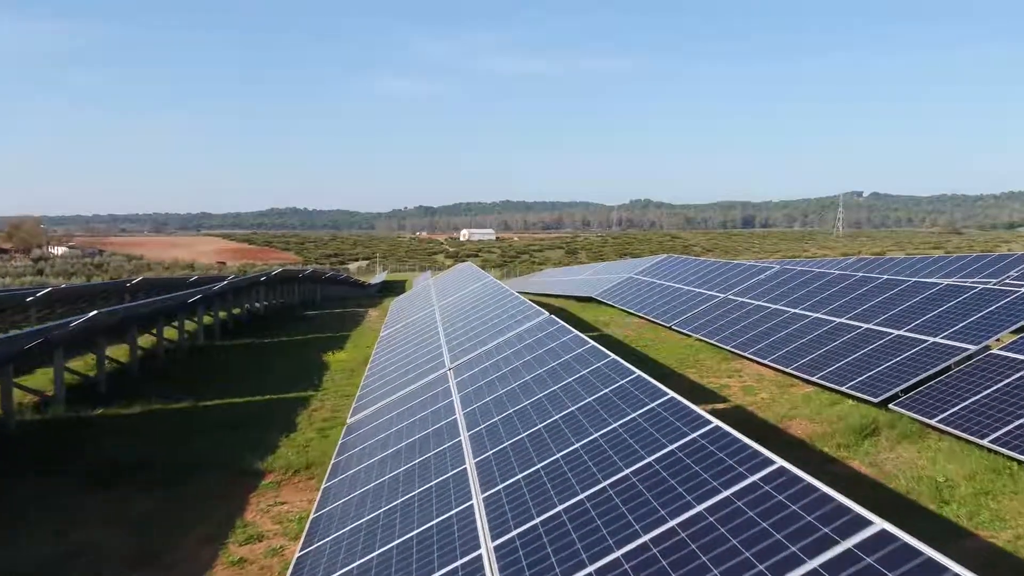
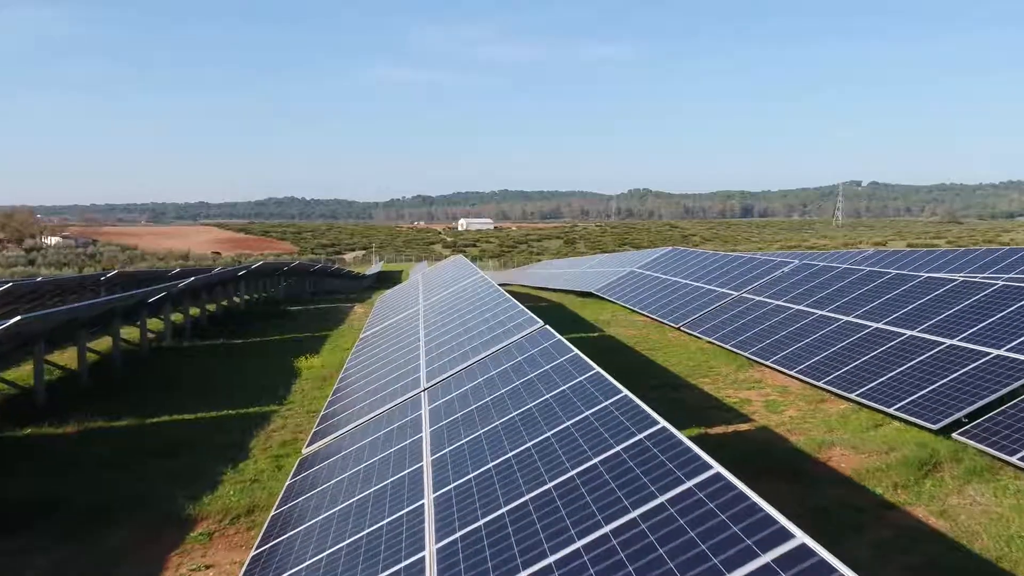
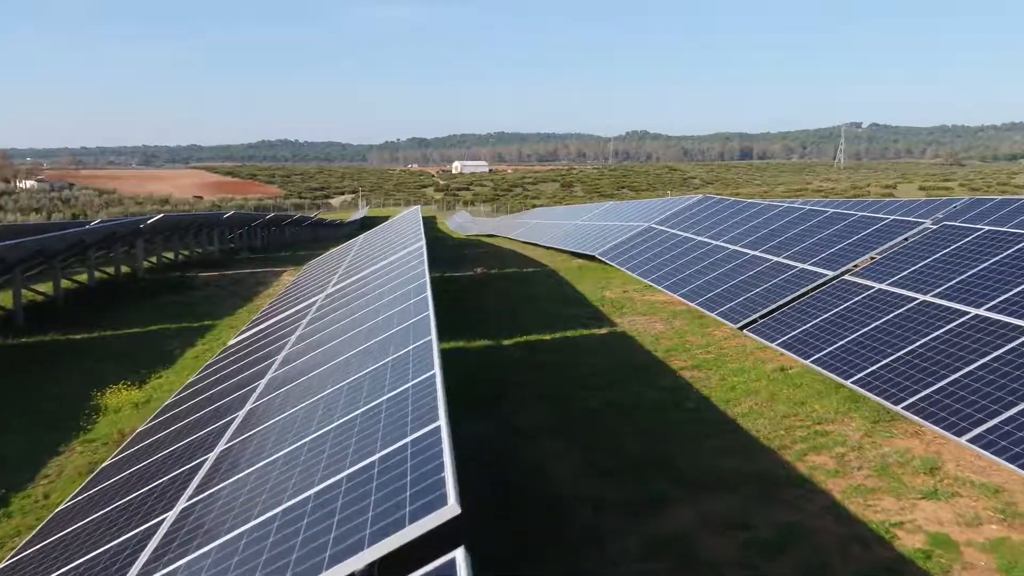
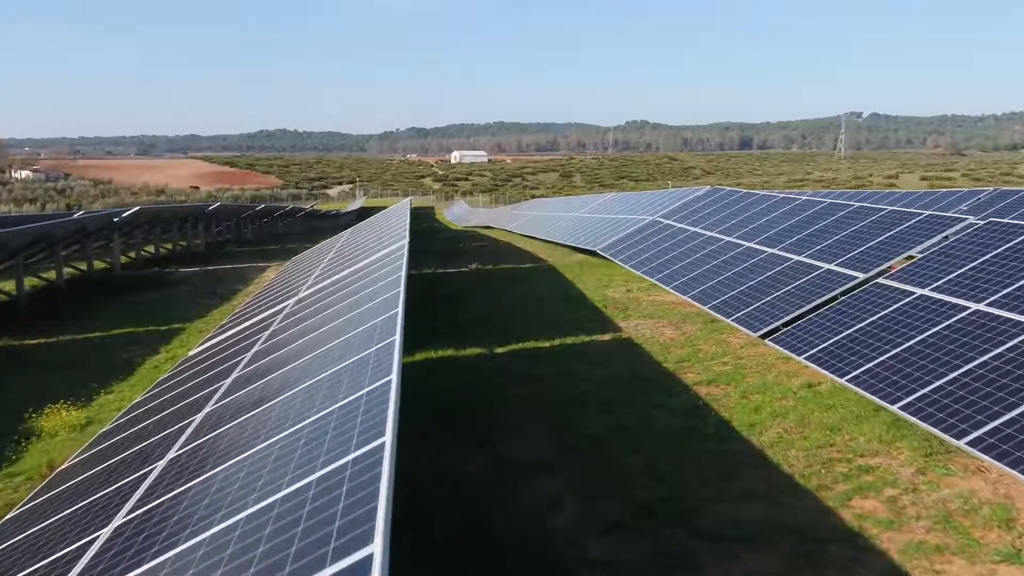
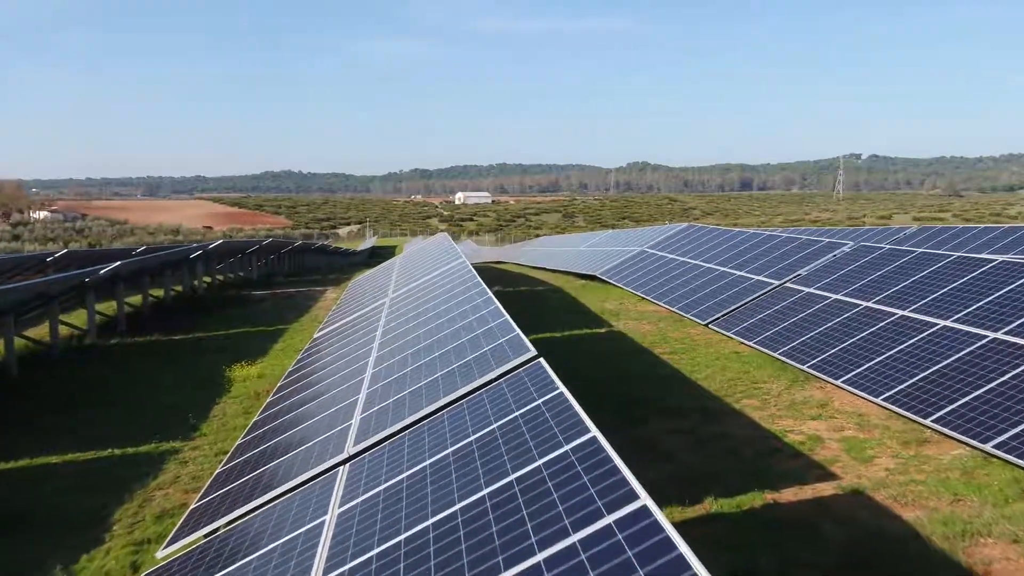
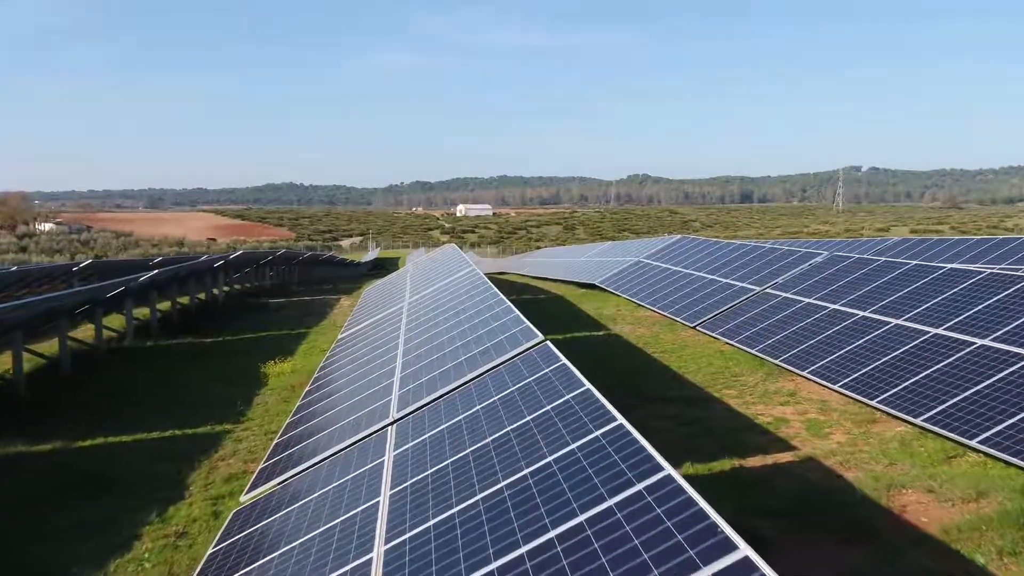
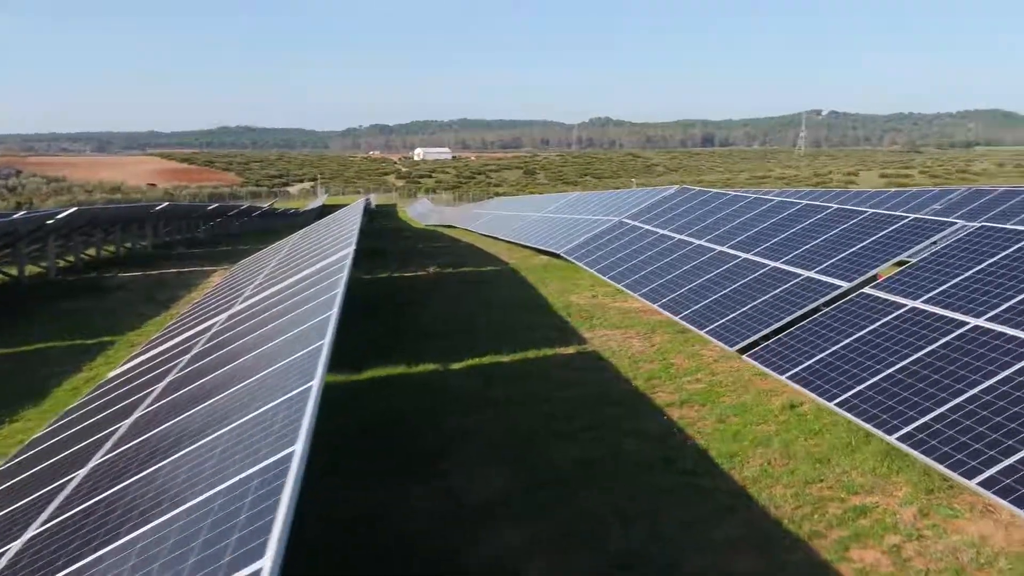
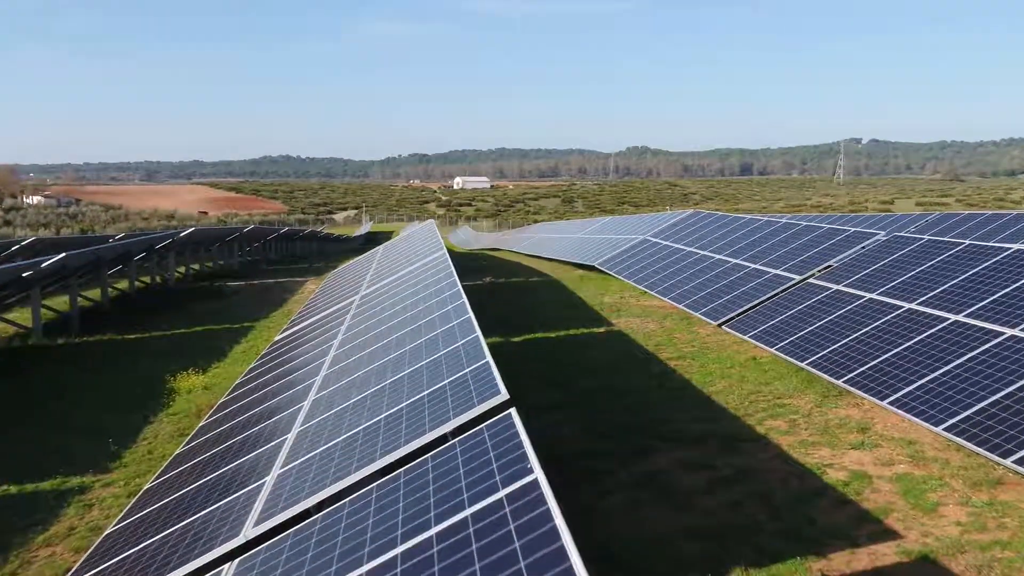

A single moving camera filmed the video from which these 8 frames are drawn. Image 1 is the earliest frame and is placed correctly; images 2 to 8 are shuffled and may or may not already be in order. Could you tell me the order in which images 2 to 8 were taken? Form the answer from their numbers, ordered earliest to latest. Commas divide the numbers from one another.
2, 6, 5, 8, 3, 4, 7
